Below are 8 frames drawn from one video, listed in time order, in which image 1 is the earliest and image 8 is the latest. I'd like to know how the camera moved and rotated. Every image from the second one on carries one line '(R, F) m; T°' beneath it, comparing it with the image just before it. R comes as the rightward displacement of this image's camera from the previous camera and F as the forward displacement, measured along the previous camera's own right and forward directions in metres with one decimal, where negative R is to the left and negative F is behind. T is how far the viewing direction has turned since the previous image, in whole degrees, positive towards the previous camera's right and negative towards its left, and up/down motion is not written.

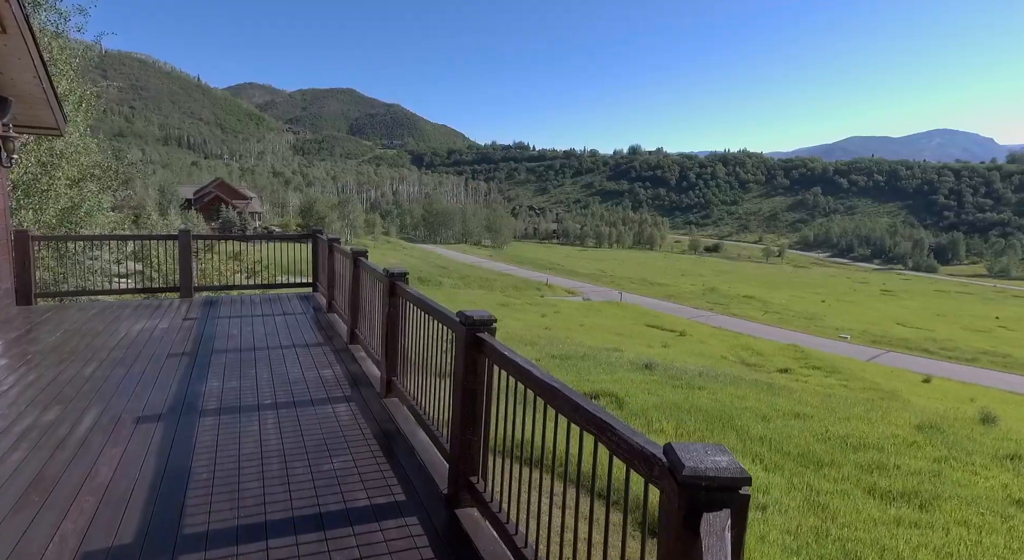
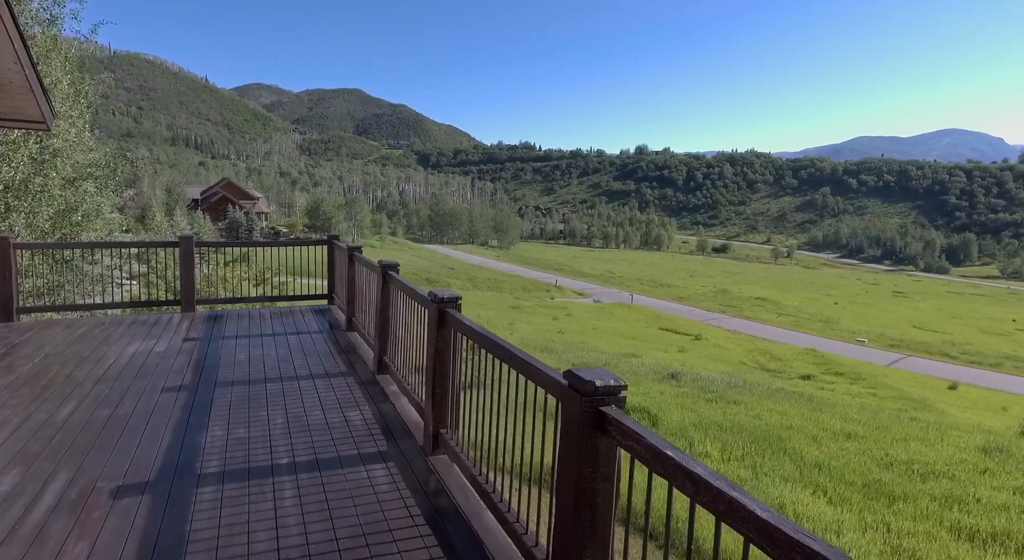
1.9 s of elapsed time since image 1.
(-0.3, +0.8) m; -1°
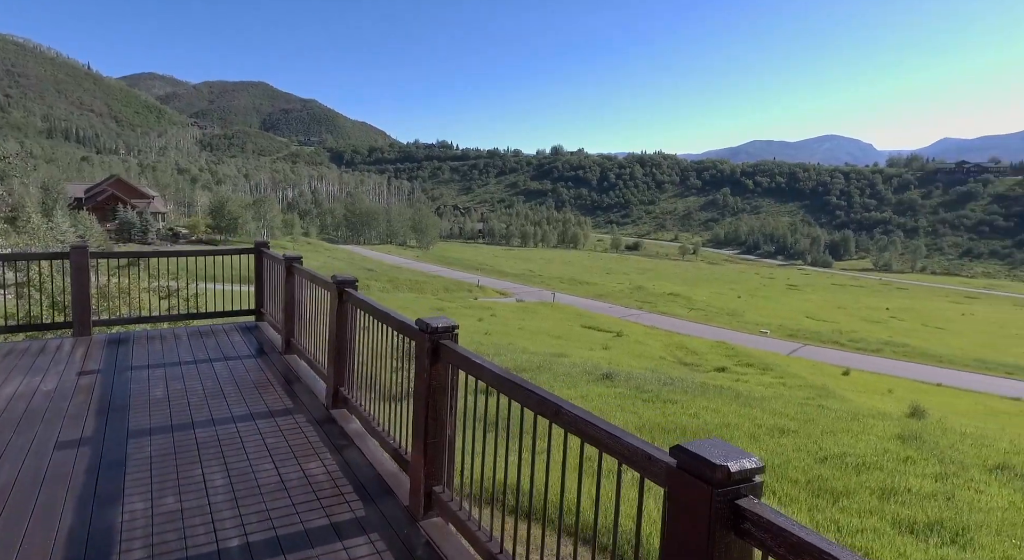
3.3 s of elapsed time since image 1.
(-0.3, +0.5) m; +8°
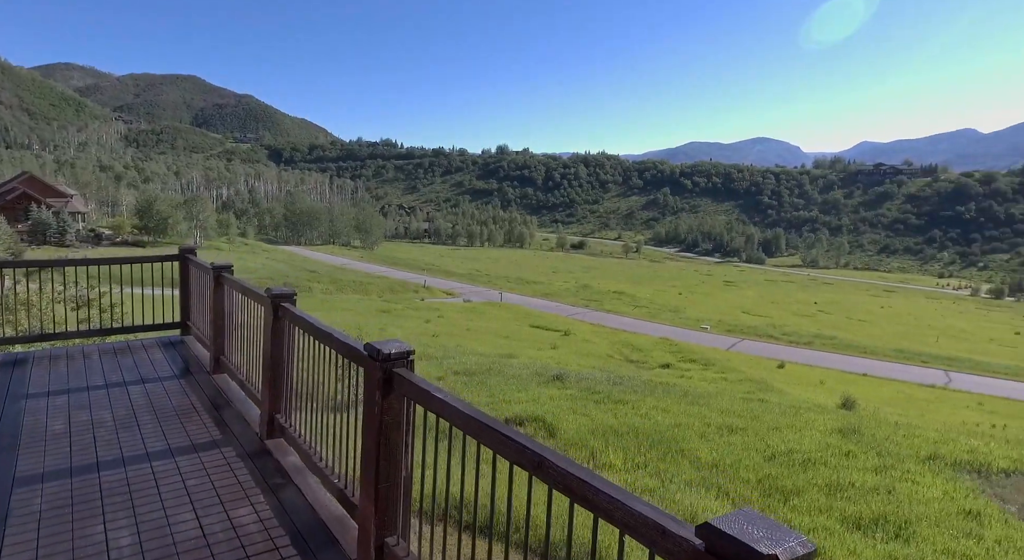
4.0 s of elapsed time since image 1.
(-0.1, +0.3) m; +5°
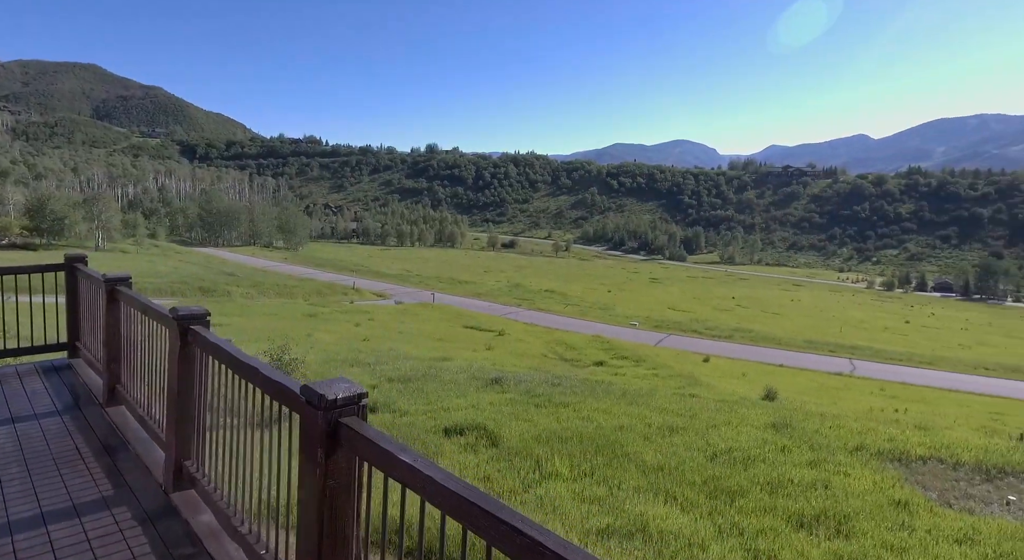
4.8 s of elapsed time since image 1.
(-0.1, +0.4) m; +6°
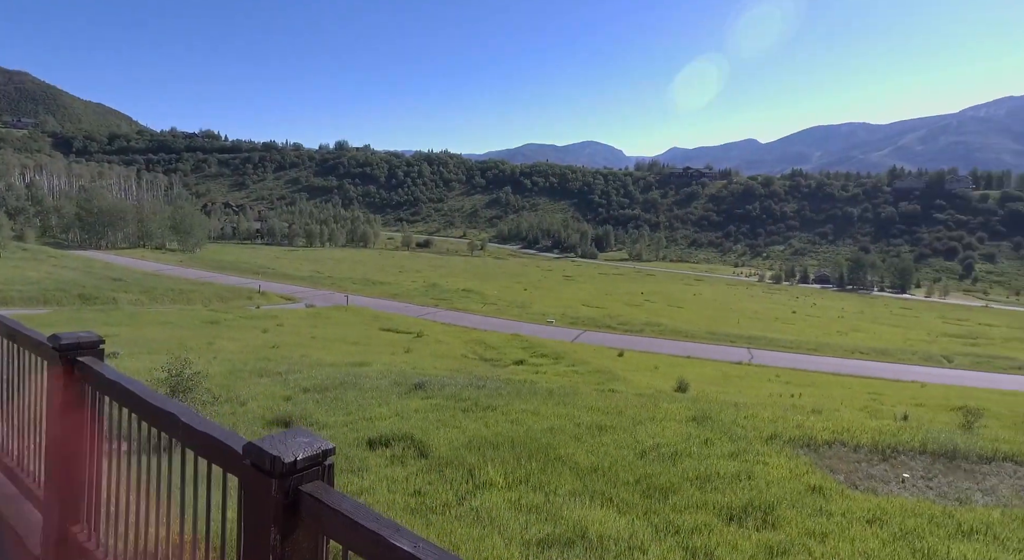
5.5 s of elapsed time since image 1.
(-0.2, +0.3) m; +8°
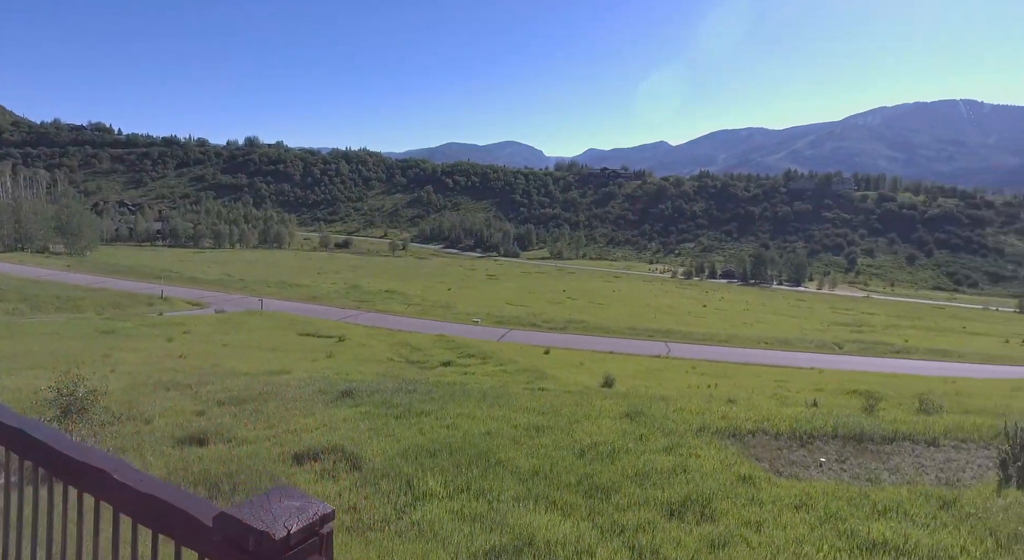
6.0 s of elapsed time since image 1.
(-0.2, +0.2) m; +7°
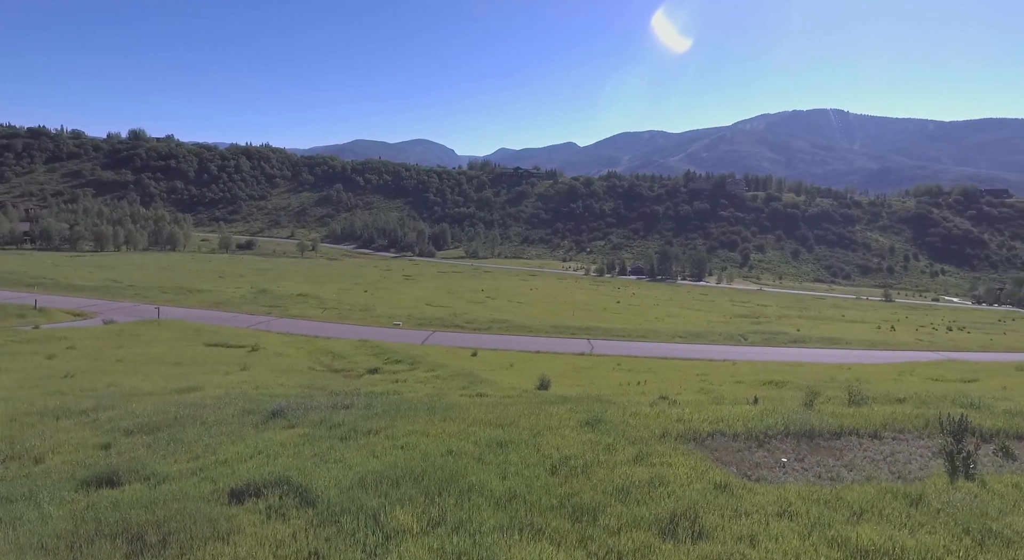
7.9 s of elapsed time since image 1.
(-0.8, +0.8) m; +8°
